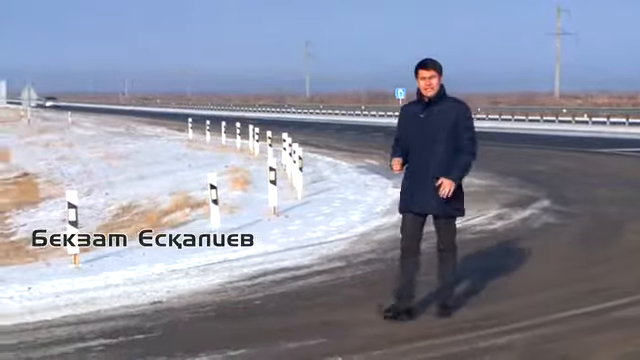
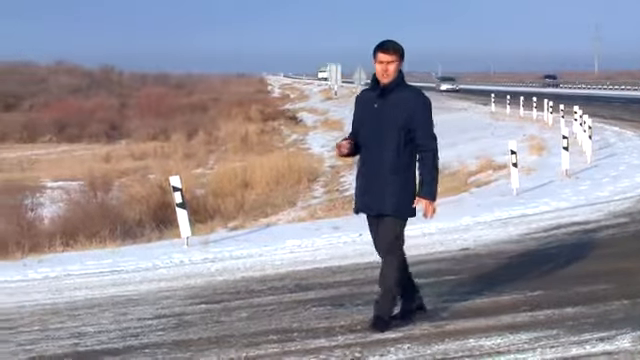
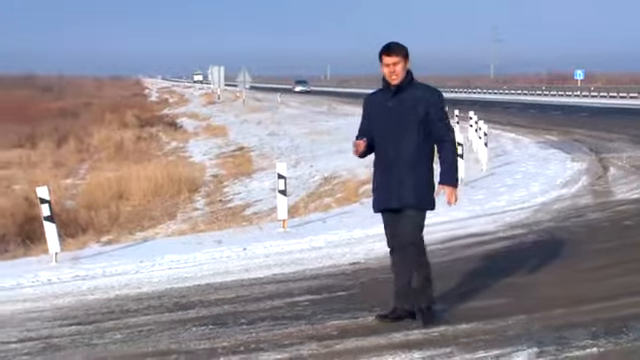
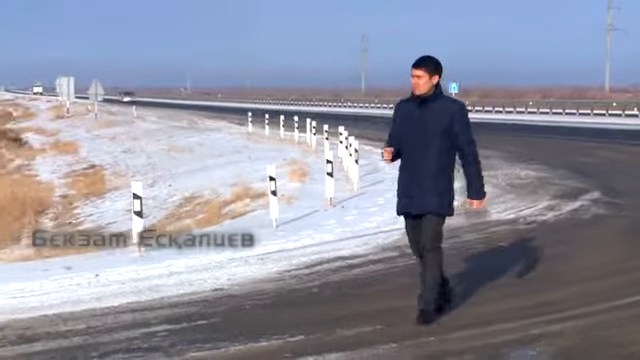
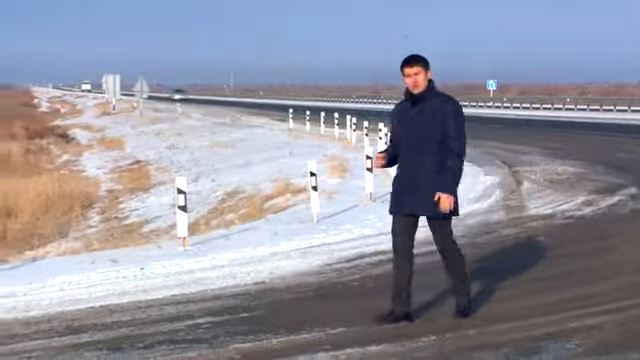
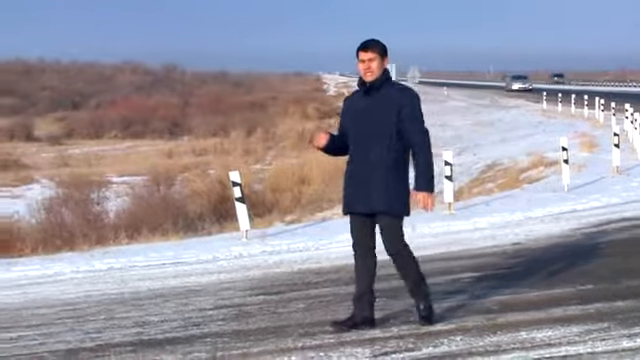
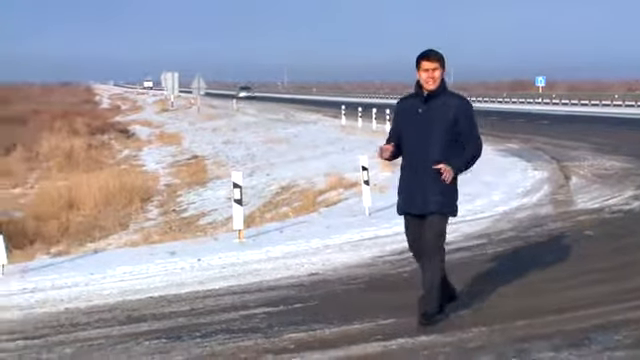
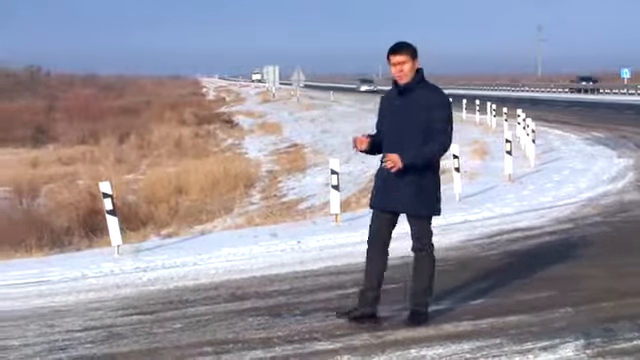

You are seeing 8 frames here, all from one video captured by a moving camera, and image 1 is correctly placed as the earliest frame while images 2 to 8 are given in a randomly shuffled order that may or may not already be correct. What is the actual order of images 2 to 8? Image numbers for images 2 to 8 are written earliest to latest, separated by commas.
4, 5, 7, 3, 8, 2, 6
